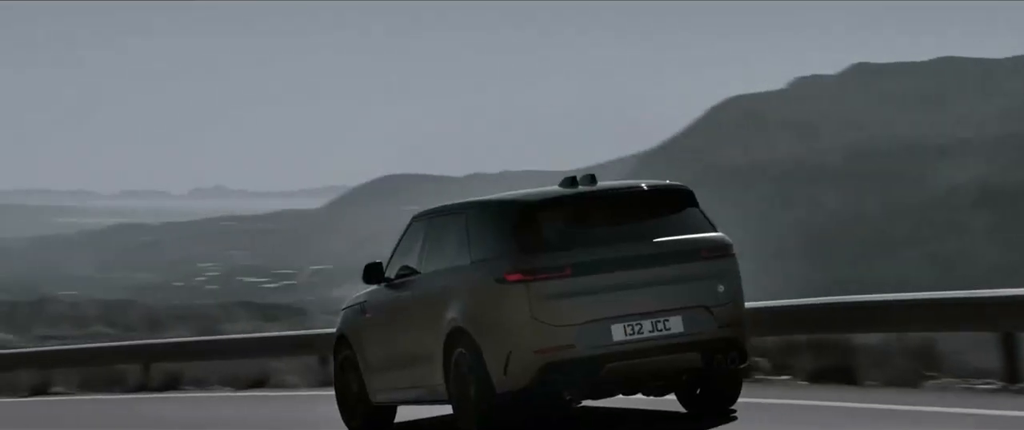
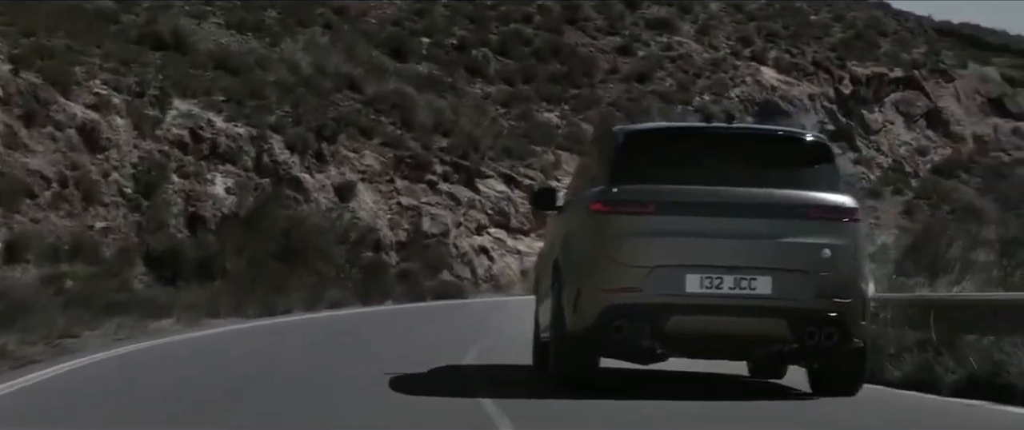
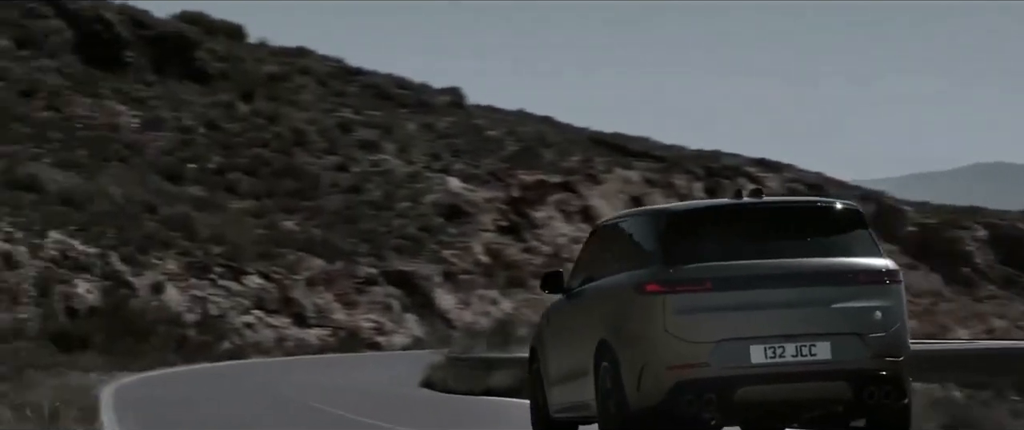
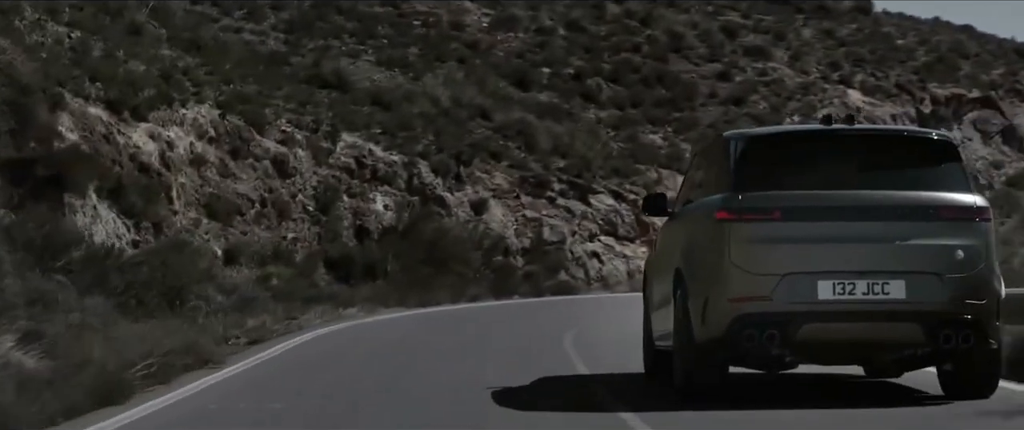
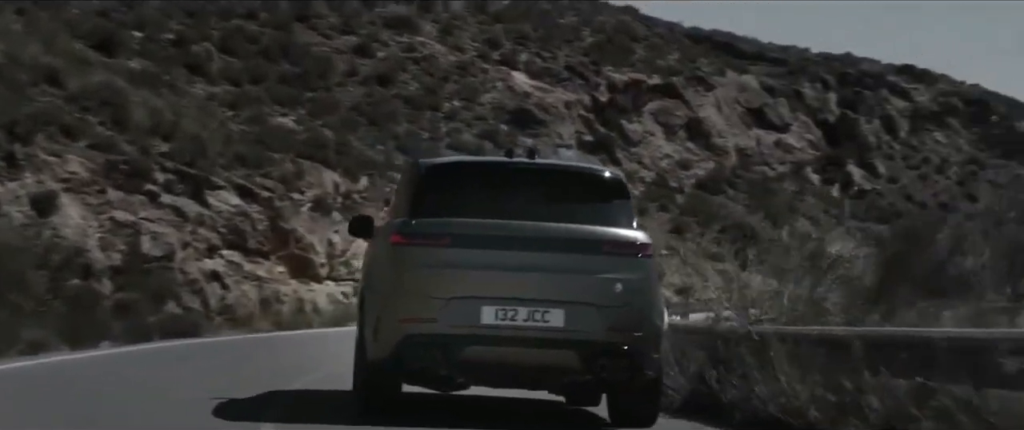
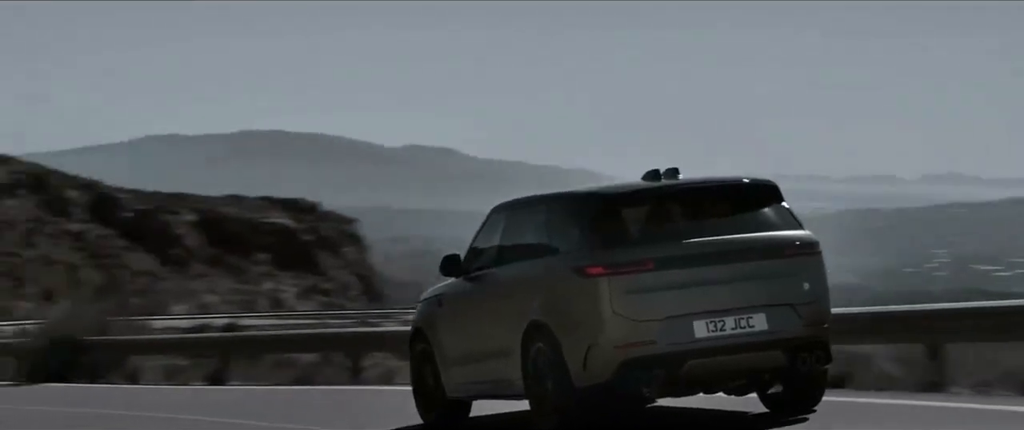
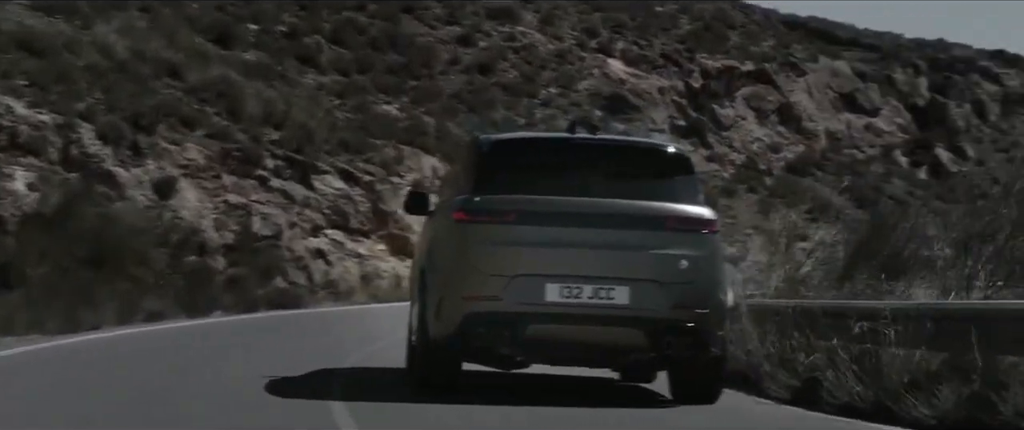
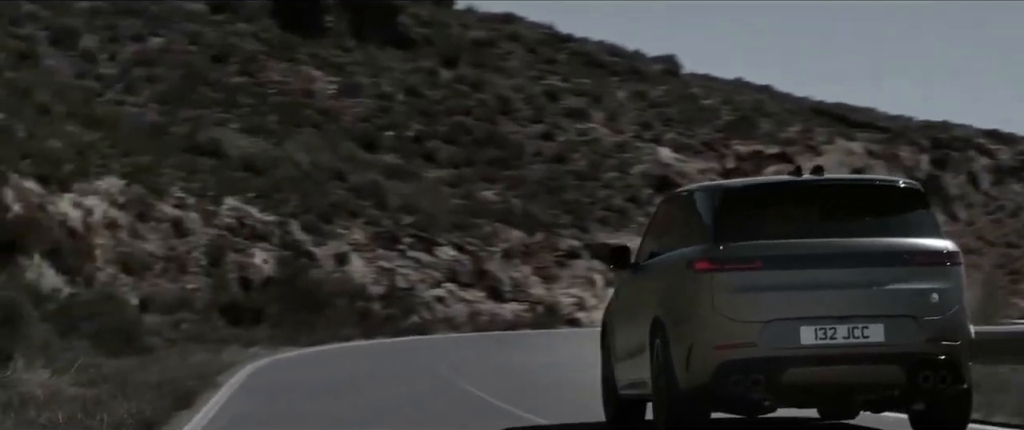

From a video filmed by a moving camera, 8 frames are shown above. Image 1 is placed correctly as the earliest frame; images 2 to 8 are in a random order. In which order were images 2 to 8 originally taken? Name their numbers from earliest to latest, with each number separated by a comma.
6, 3, 8, 4, 2, 7, 5
